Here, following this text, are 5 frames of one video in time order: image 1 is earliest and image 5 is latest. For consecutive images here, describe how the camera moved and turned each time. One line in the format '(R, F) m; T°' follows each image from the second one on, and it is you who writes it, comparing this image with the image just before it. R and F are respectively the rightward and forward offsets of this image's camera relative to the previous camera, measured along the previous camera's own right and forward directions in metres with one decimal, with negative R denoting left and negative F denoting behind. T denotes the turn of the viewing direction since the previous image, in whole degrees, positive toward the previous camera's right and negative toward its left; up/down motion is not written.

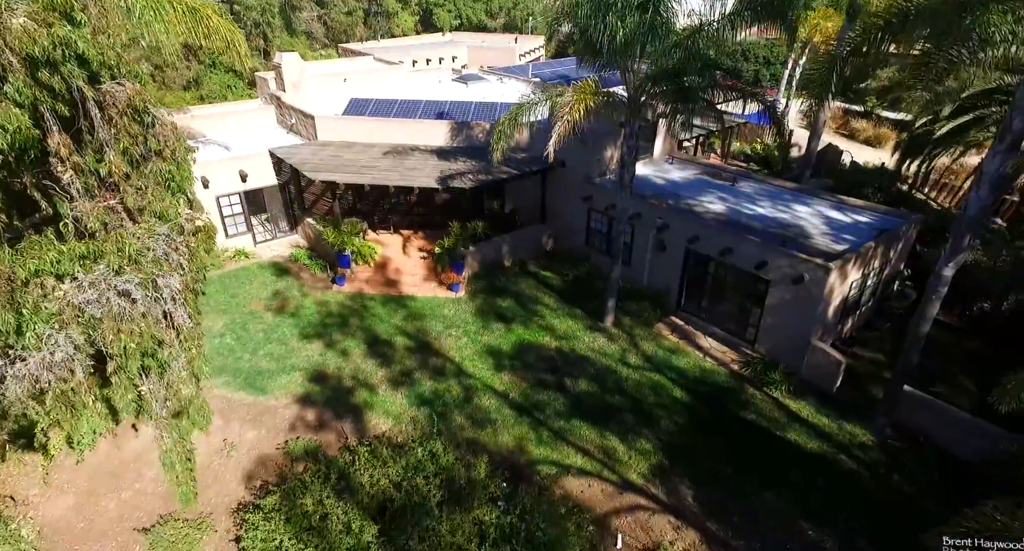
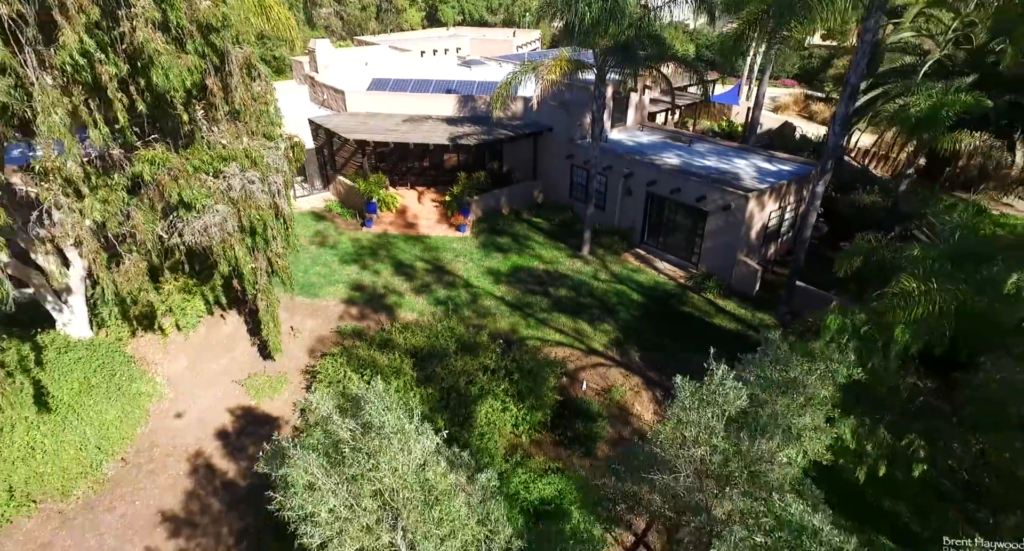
(+0.1, -4.0) m; 0°
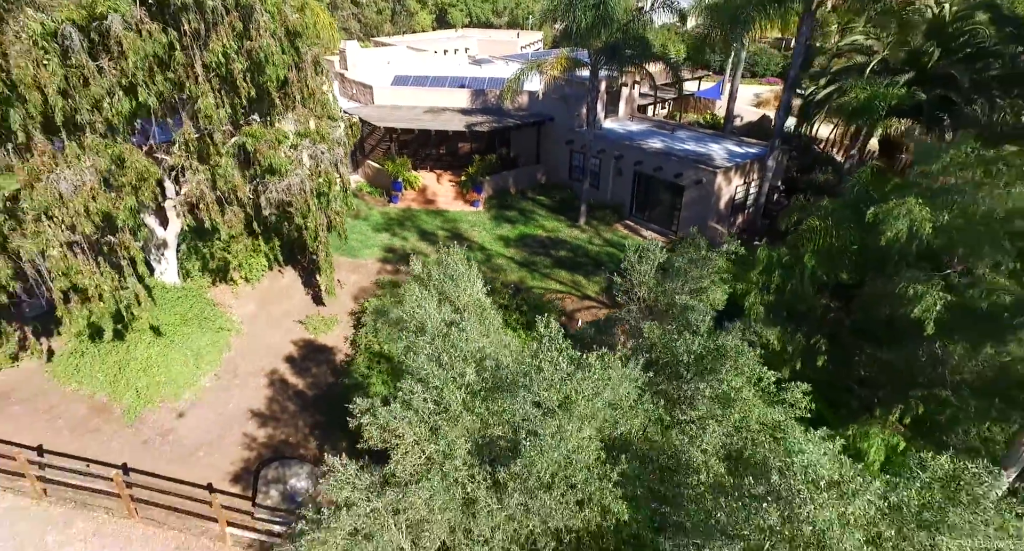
(-0.2, -3.4) m; 0°
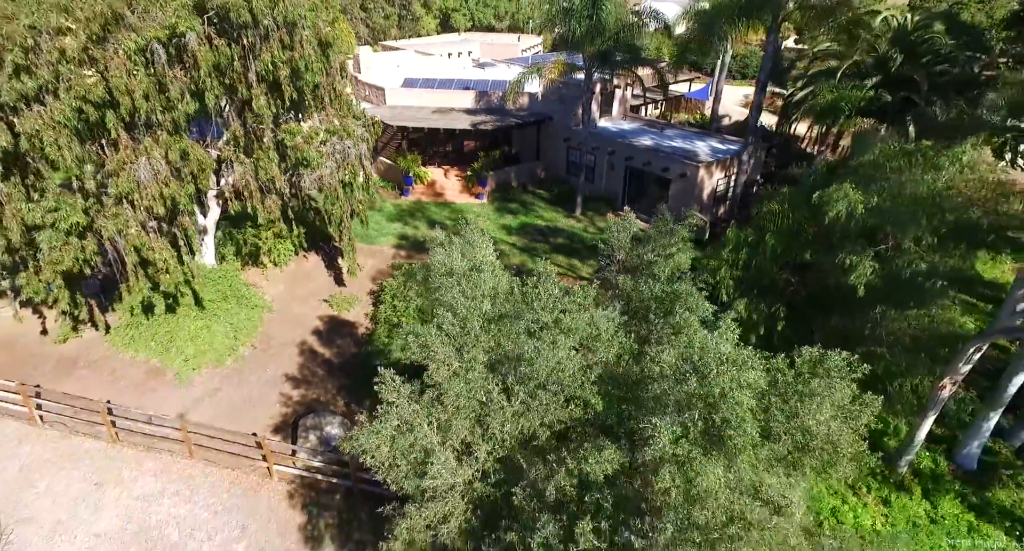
(-0.1, -2.1) m; 0°
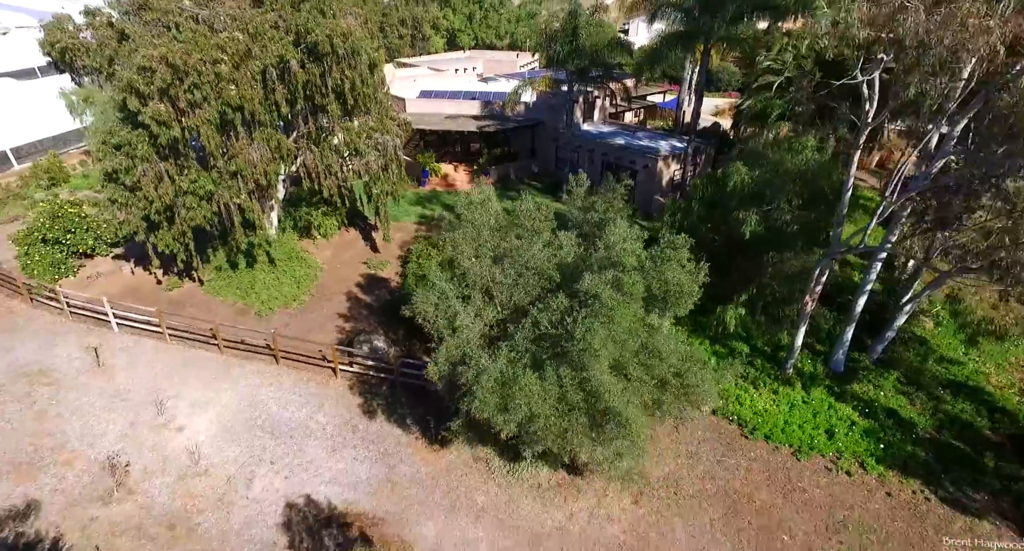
(+0.1, -5.6) m; 0°
